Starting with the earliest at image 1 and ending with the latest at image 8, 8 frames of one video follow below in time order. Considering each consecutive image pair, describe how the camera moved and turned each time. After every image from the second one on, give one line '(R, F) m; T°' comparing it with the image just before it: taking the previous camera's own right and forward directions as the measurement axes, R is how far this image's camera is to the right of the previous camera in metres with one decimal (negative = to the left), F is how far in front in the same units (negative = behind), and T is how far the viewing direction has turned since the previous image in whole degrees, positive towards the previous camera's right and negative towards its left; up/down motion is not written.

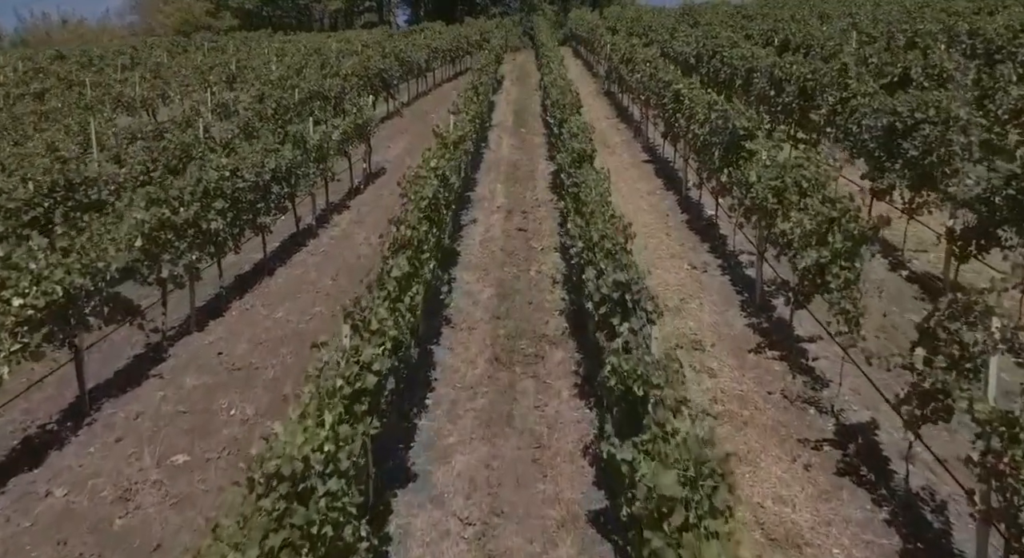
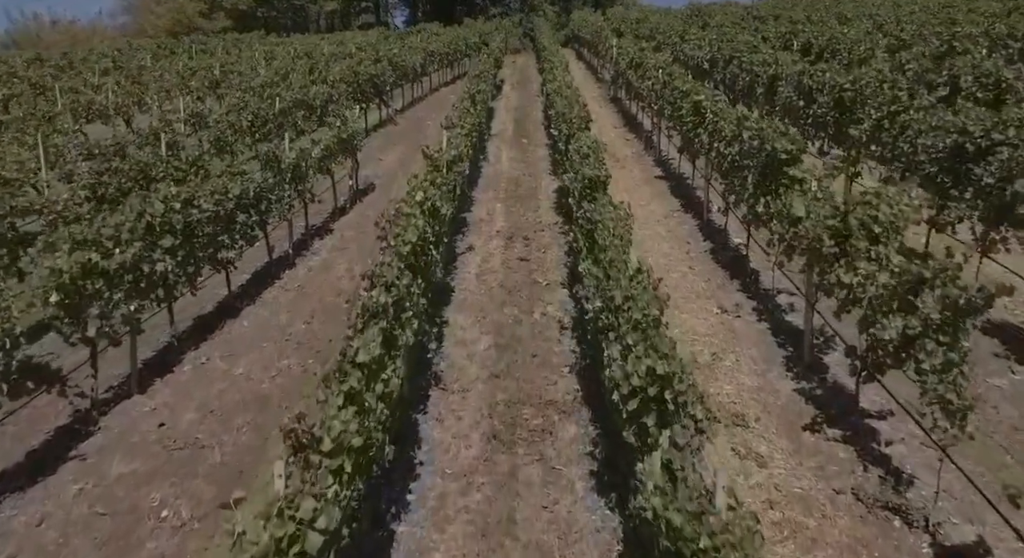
(0.0, +1.5) m; 0°
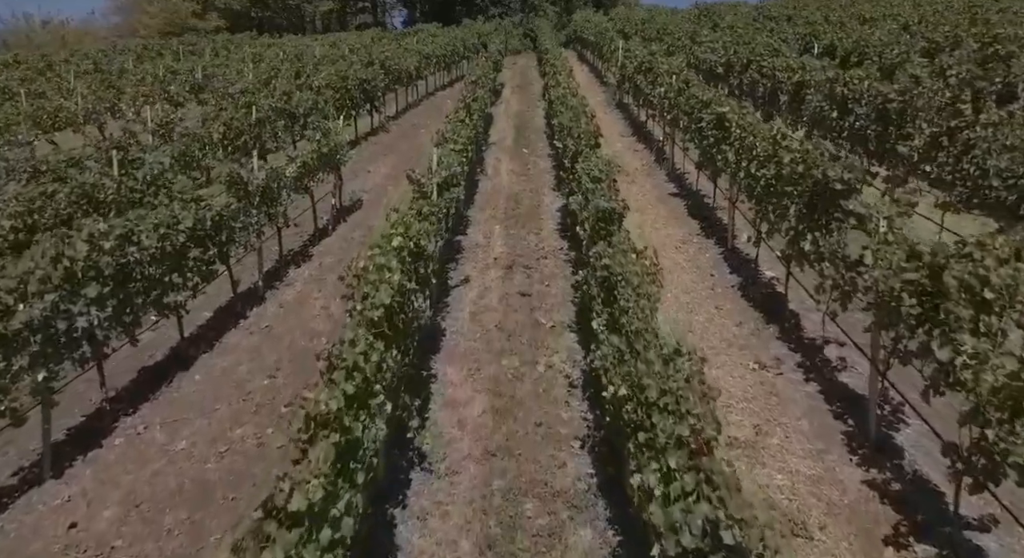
(0.0, +1.5) m; 0°
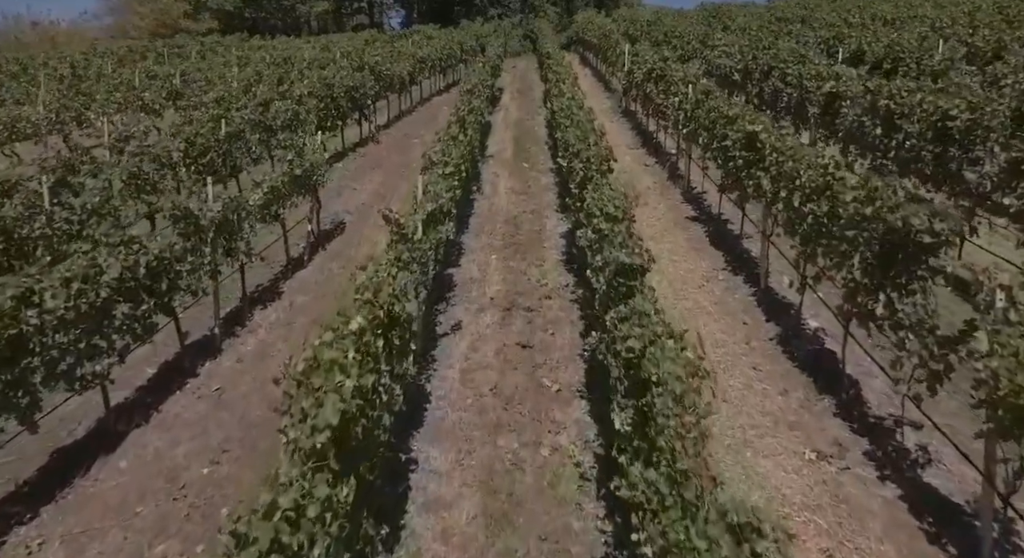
(0.0, +1.5) m; 0°
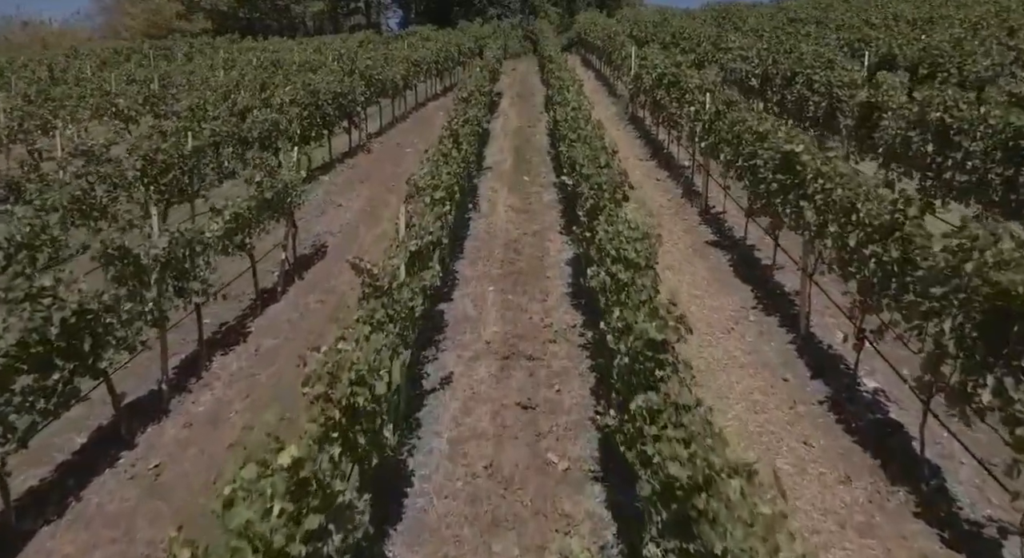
(0.0, +1.4) m; 0°
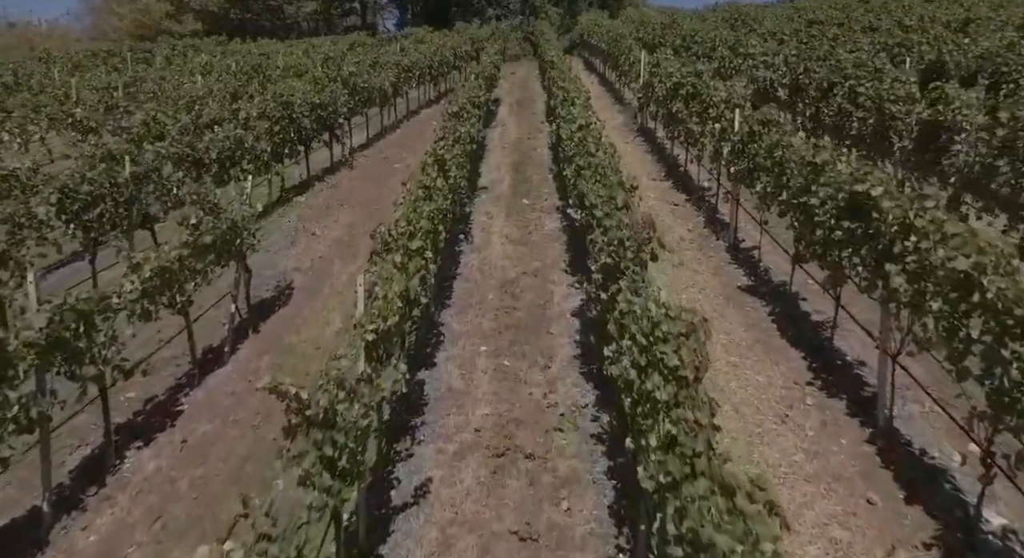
(0.0, +1.9) m; 0°
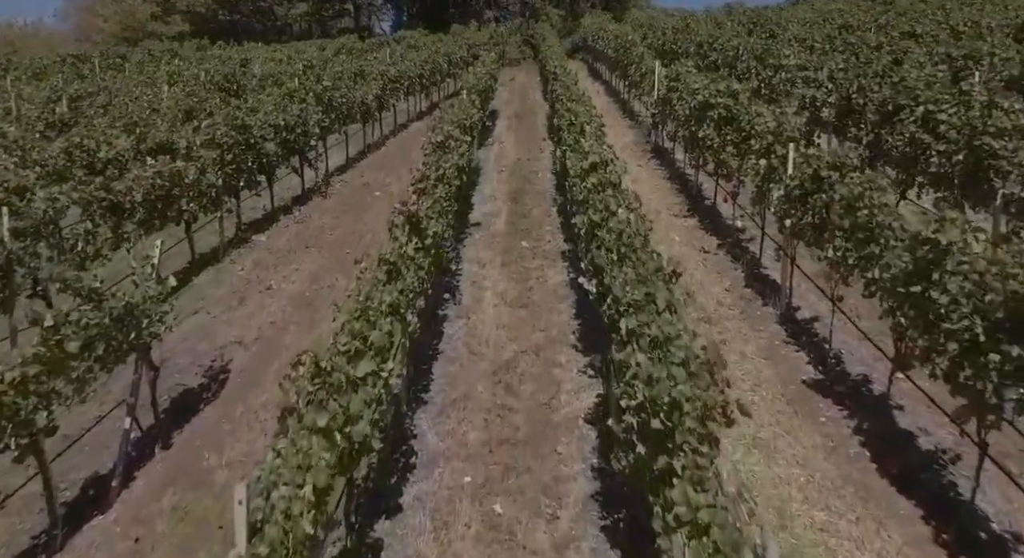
(+0.1, +2.4) m; 0°
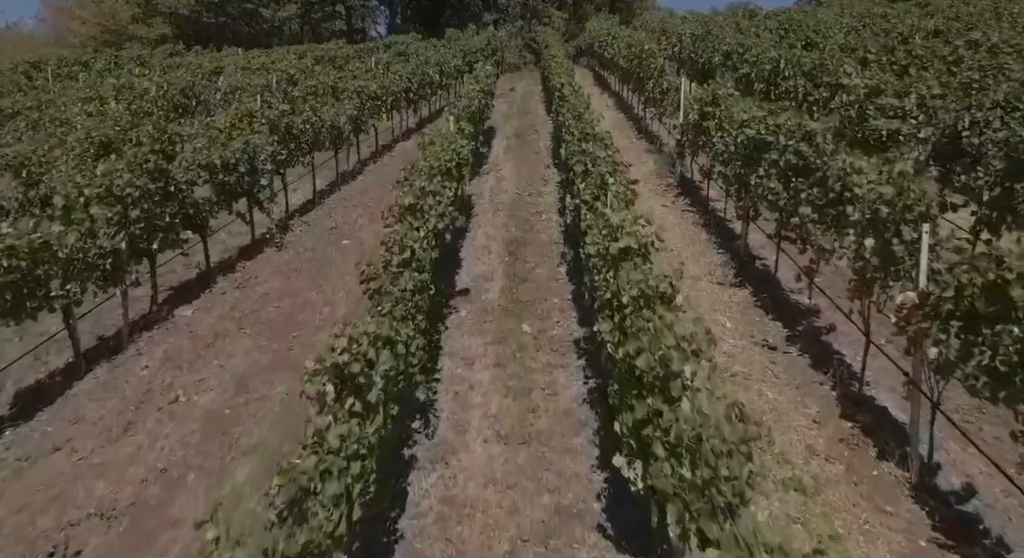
(0.0, +3.0) m; 0°
